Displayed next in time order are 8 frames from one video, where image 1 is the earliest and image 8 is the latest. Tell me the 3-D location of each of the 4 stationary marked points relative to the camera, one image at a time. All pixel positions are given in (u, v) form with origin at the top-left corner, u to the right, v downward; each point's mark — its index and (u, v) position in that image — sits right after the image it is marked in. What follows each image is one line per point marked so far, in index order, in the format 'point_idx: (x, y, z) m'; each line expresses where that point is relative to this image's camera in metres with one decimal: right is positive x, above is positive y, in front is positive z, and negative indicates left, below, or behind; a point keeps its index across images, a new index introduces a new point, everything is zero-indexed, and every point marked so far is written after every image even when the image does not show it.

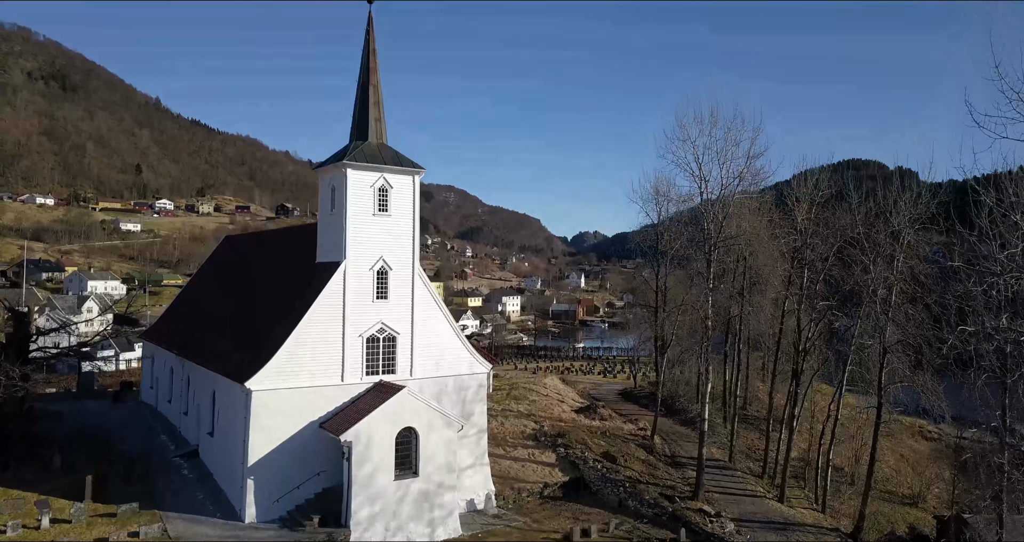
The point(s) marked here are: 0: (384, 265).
0: (-3.2, +0.1, +16.1) m
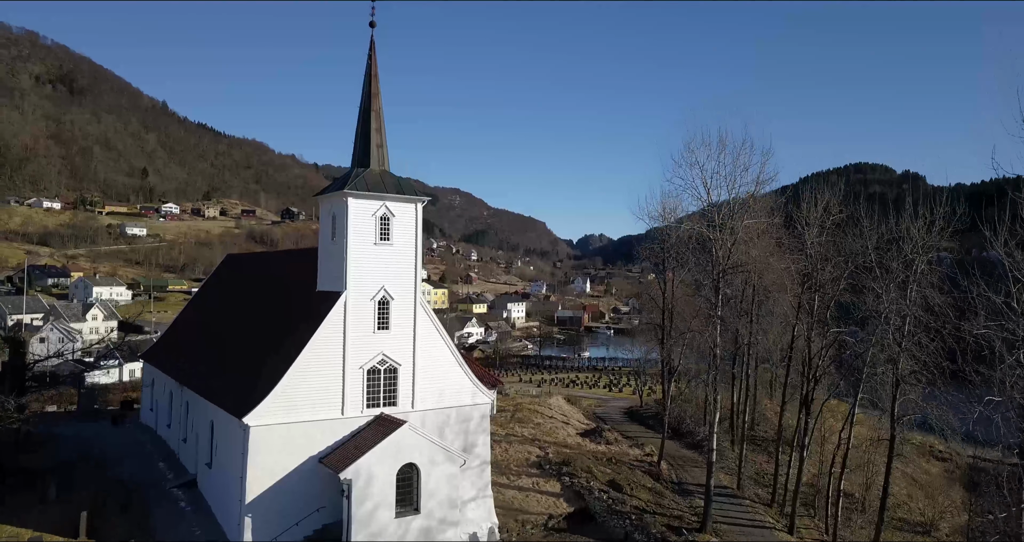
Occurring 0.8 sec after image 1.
0: (-3.1, -0.6, +15.8) m
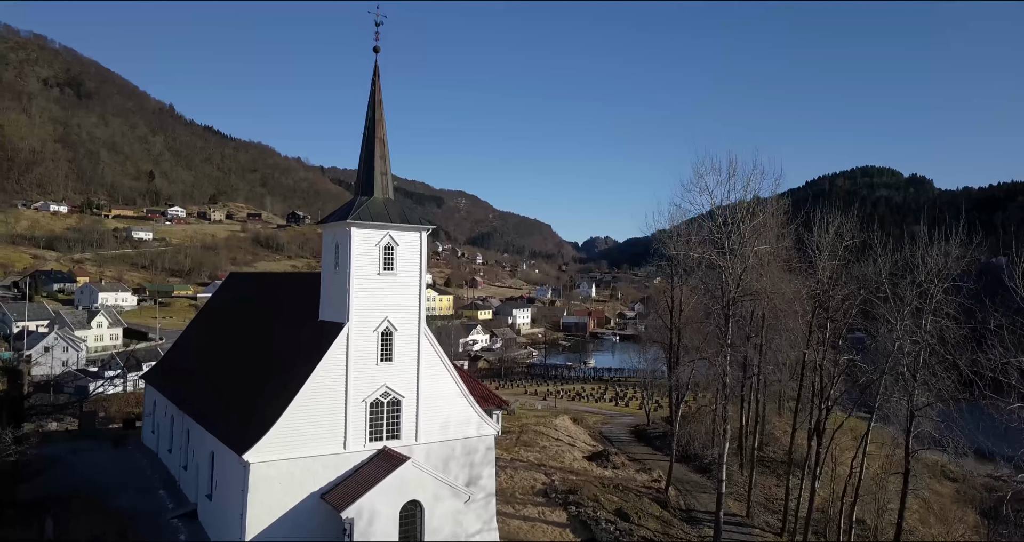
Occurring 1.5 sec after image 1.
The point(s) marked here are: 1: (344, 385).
0: (-3.0, -1.3, +15.4) m
1: (-3.9, -2.7, +14.9) m
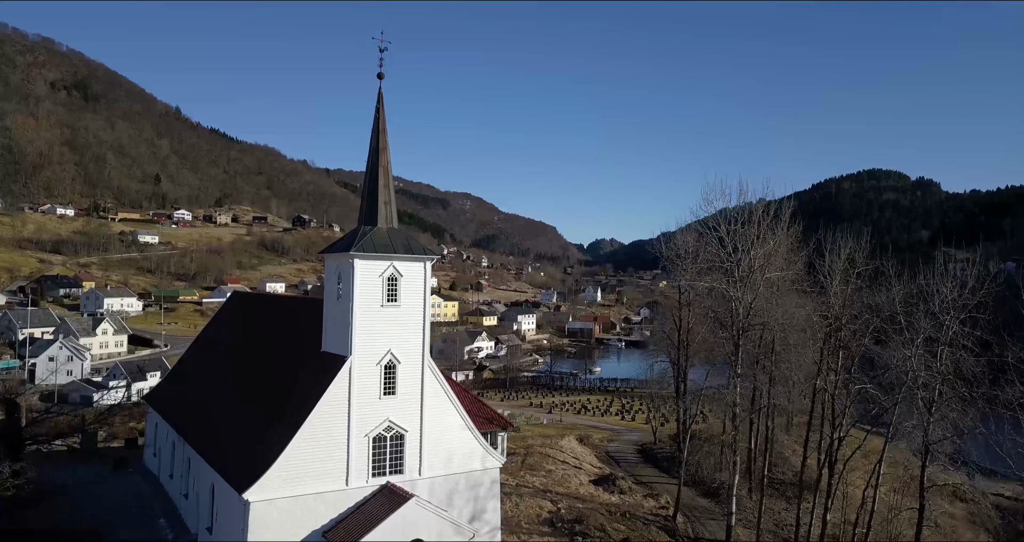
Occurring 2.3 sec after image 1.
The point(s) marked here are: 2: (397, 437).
0: (-2.8, -2.1, +15.1) m
1: (-3.8, -3.4, +14.6) m
2: (-2.7, -4.0, +15.2) m
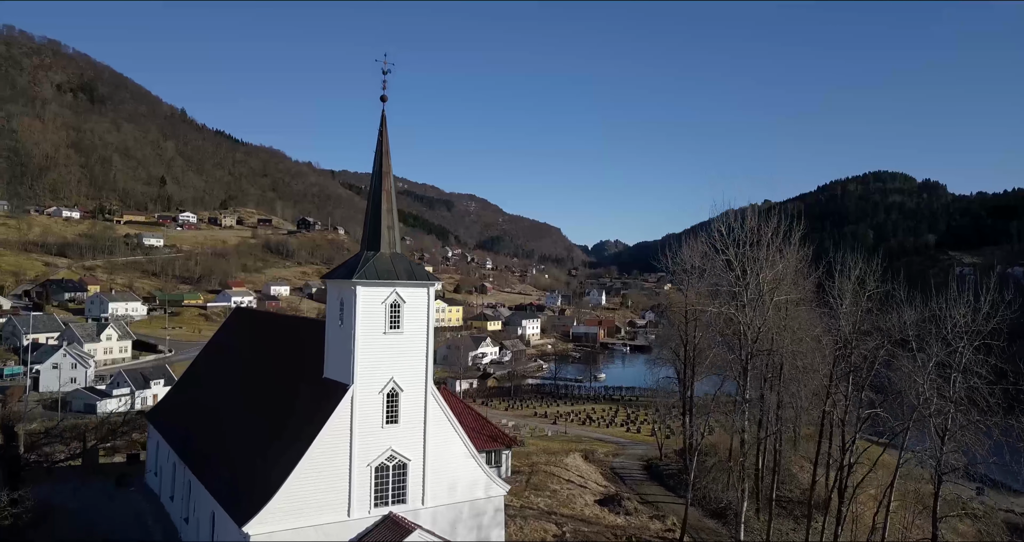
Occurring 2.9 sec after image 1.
0: (-2.7, -2.7, +14.9) m
1: (-3.7, -4.0, +14.4) m
2: (-2.6, -4.6, +15.0) m
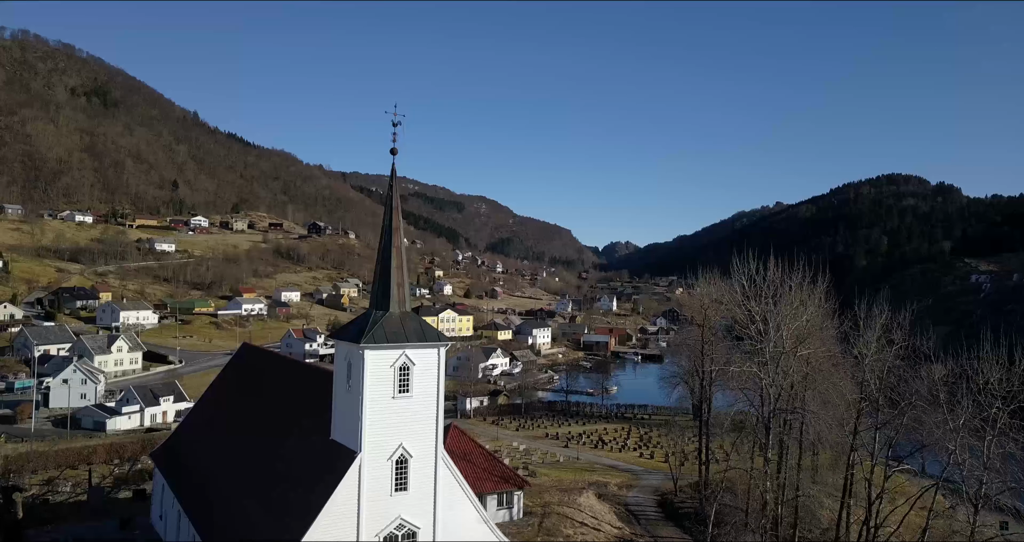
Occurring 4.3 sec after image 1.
0: (-2.4, -4.1, +14.3) m
1: (-3.4, -5.4, +13.8) m
2: (-2.3, -6.0, +14.4) m
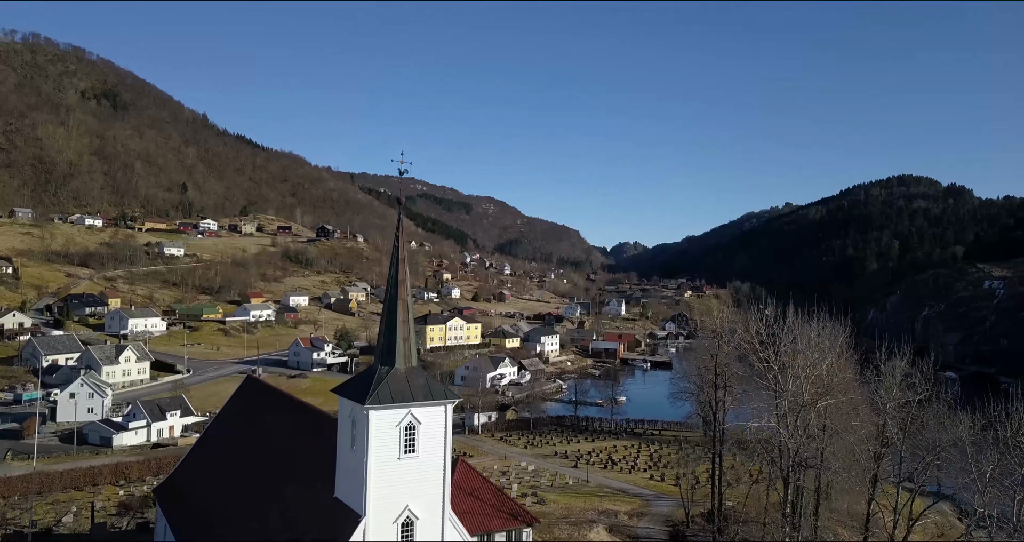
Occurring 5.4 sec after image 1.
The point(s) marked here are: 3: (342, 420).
0: (-2.2, -5.3, +13.8) m
1: (-3.2, -6.6, +13.3) m
2: (-2.1, -7.2, +13.9) m
3: (-3.8, -3.3, +14.2) m
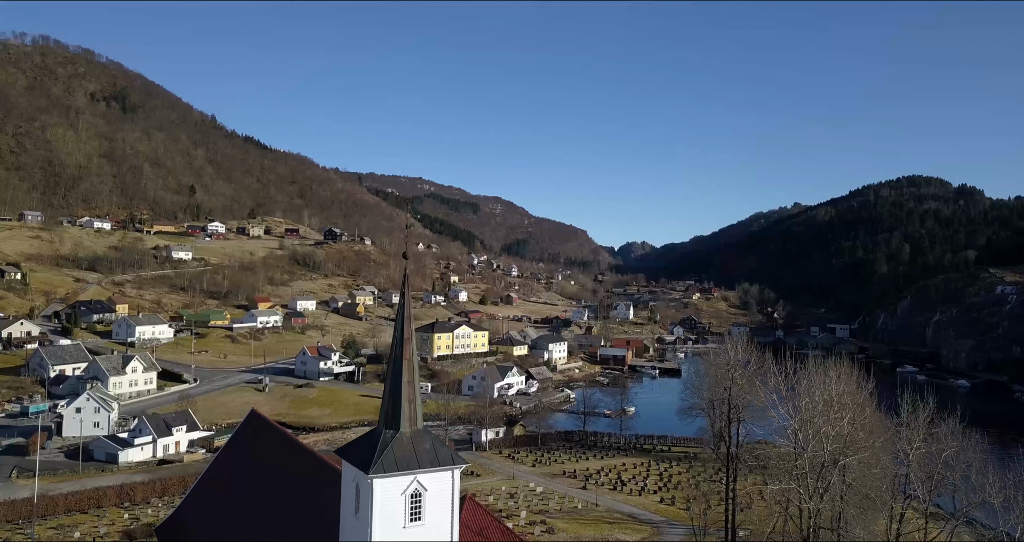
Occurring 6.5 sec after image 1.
0: (-2.0, -6.5, +13.3) m
1: (-3.0, -7.8, +12.8) m
2: (-1.9, -8.4, +13.4) m
3: (-3.6, -4.6, +13.7) m
